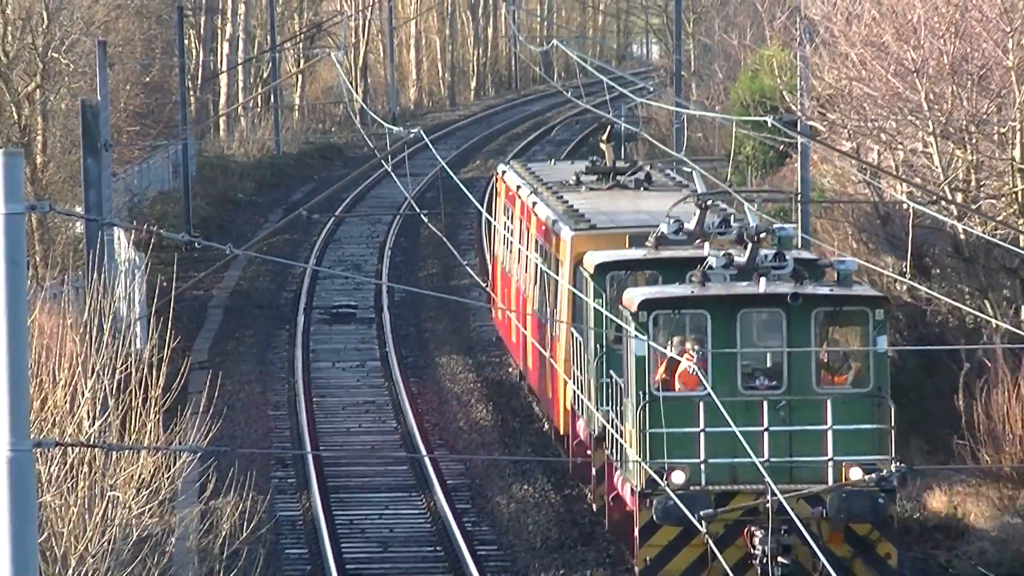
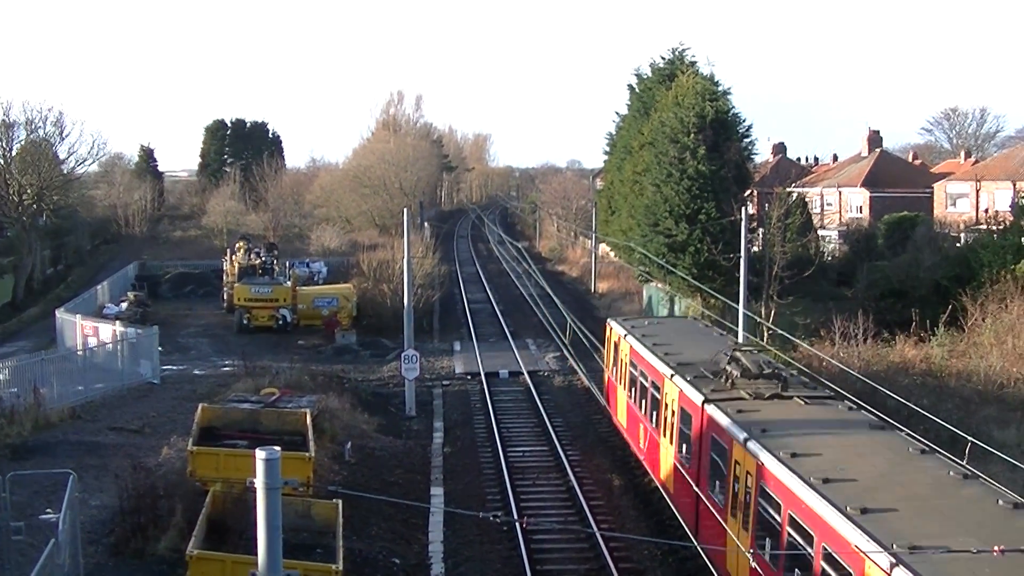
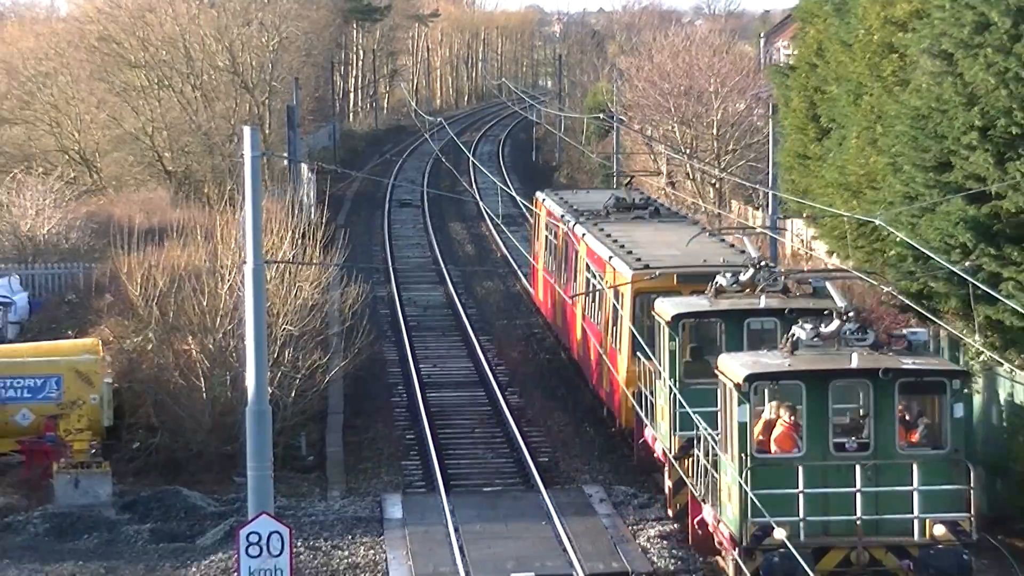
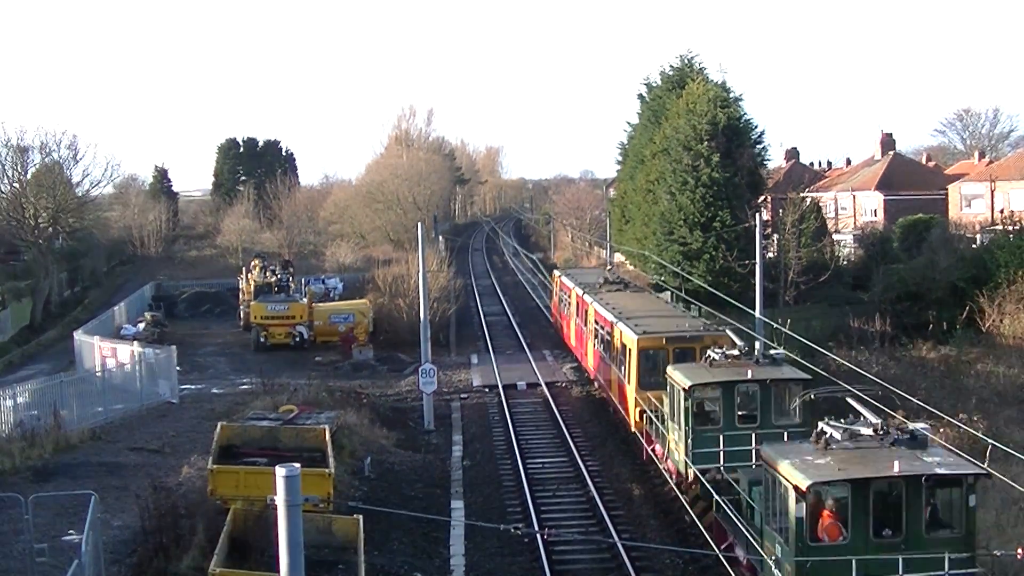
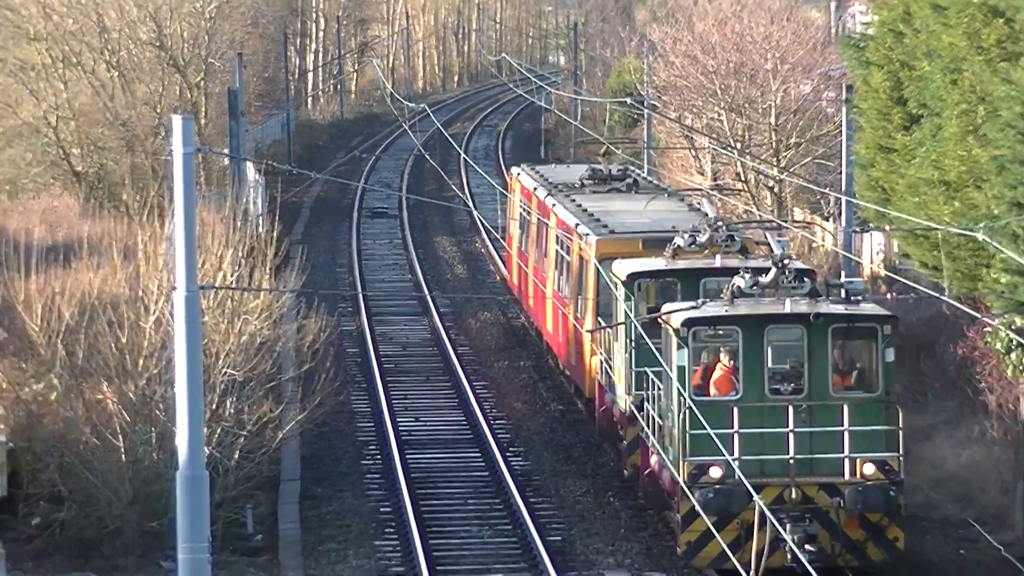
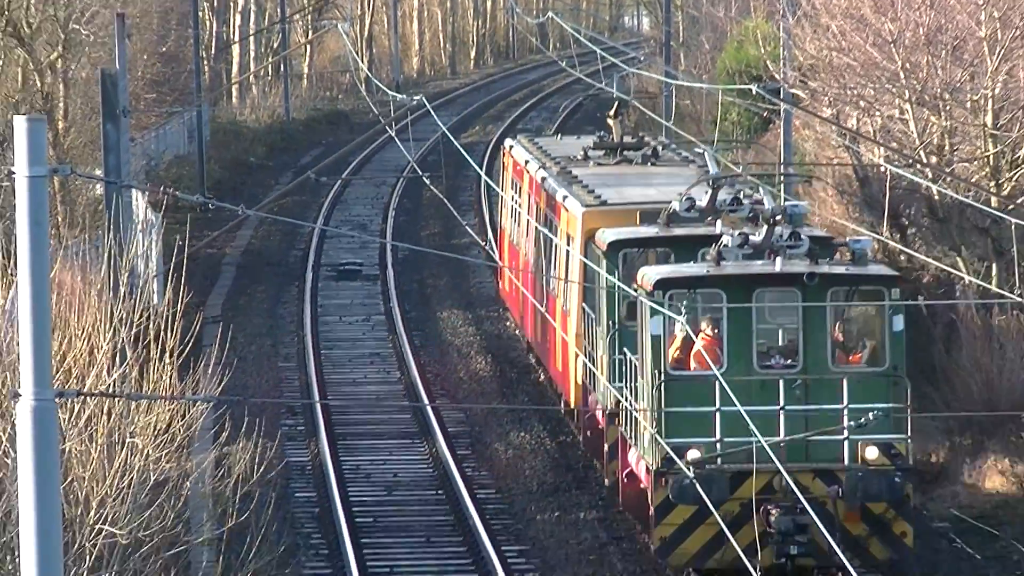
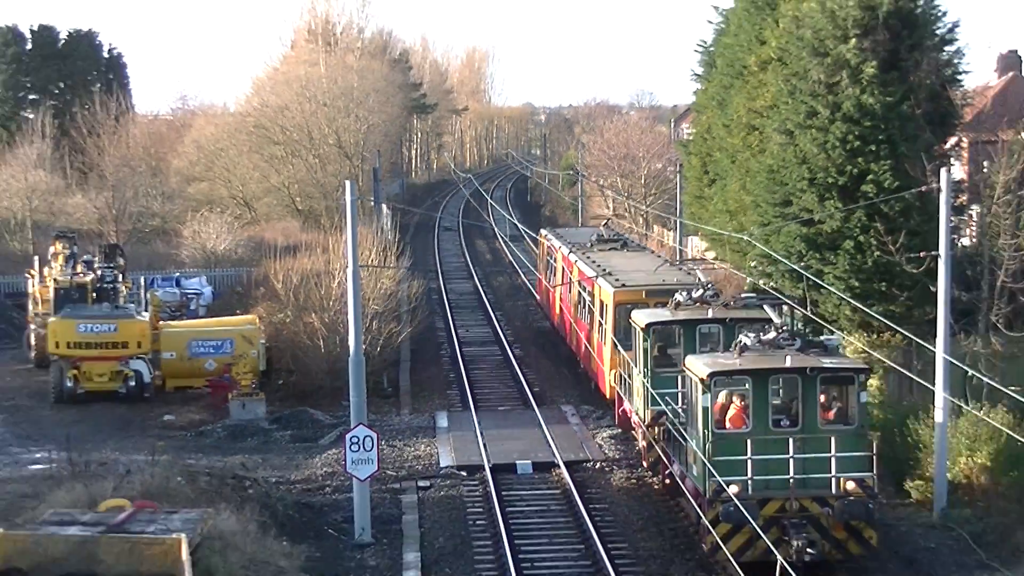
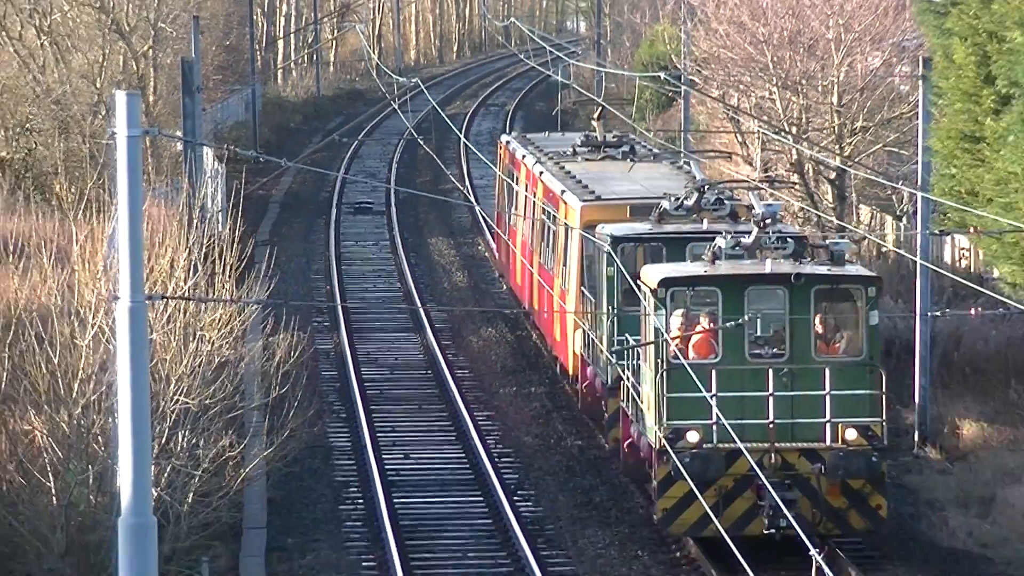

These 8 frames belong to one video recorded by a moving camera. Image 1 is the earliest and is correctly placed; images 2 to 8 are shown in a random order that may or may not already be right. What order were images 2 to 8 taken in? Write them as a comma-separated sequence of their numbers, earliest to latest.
6, 8, 5, 3, 7, 4, 2
